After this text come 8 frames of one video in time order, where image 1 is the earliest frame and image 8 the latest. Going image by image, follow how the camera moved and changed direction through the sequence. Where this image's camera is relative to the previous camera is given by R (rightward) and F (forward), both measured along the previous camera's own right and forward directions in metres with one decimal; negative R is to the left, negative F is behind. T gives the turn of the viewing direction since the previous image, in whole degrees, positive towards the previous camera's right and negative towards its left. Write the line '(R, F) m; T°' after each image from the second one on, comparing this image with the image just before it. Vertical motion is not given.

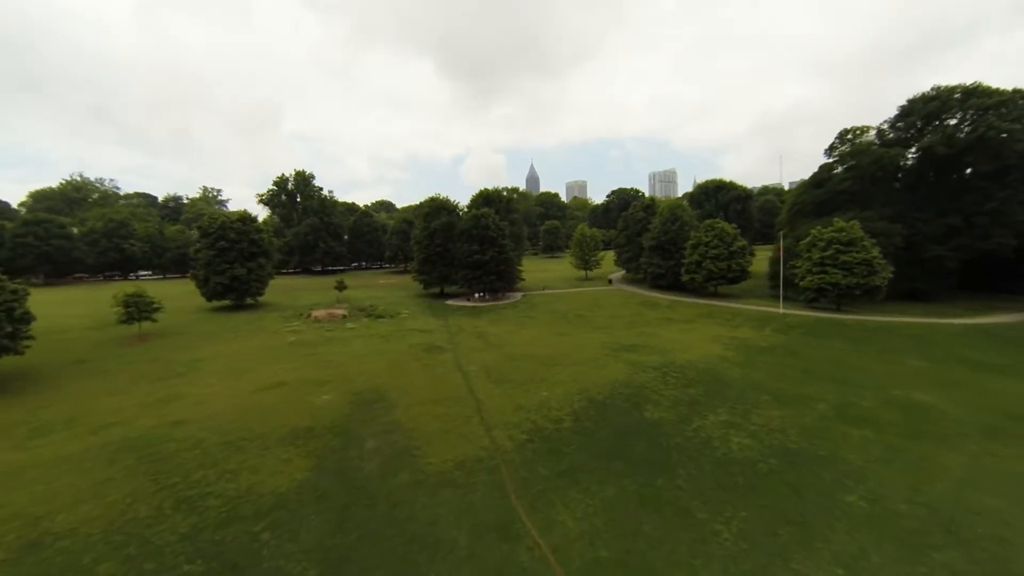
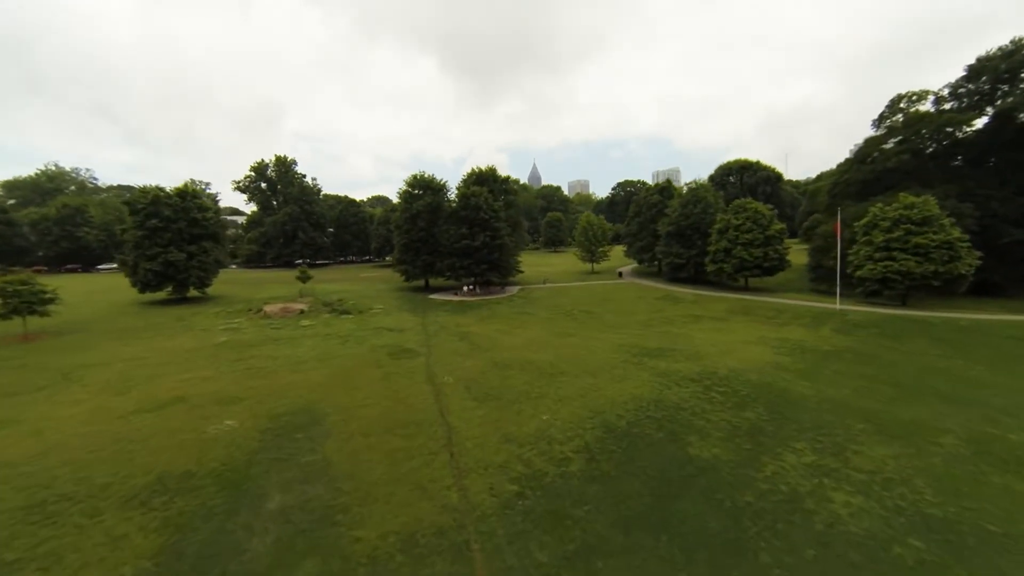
(+0.6, +6.6) m; 0°
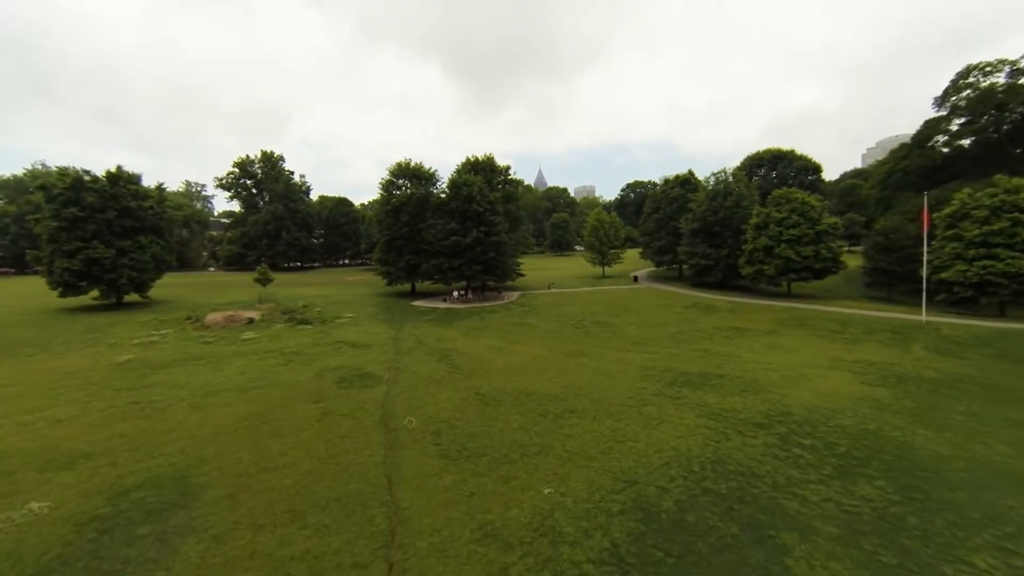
(+0.5, +5.8) m; -1°
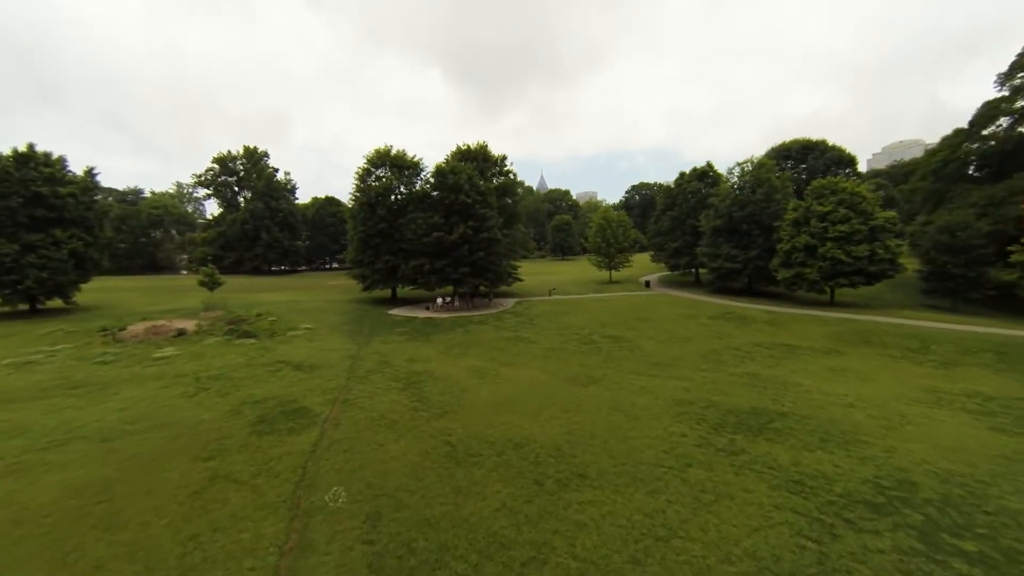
(+0.5, +4.8) m; 0°
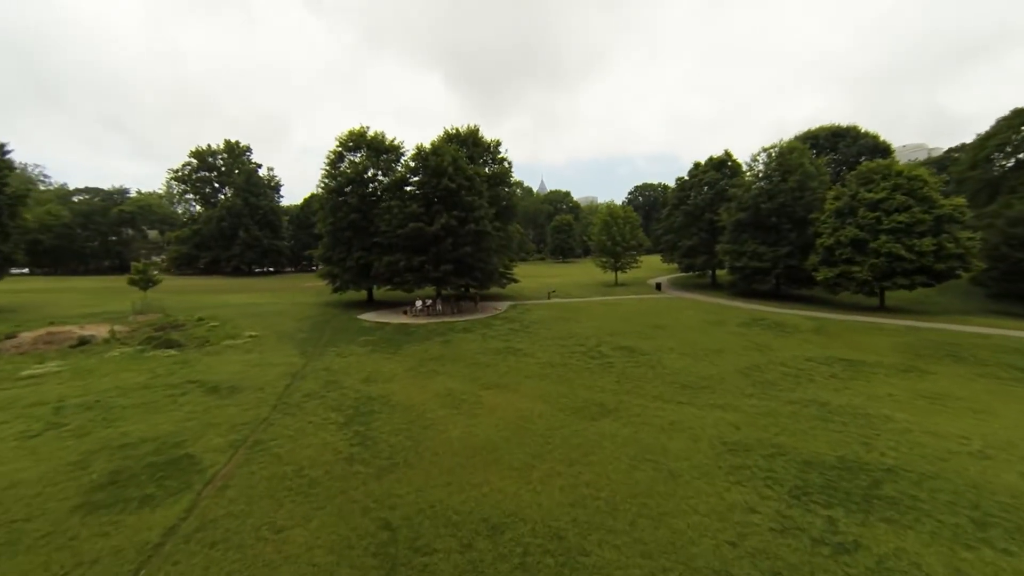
(+0.4, +4.2) m; 0°
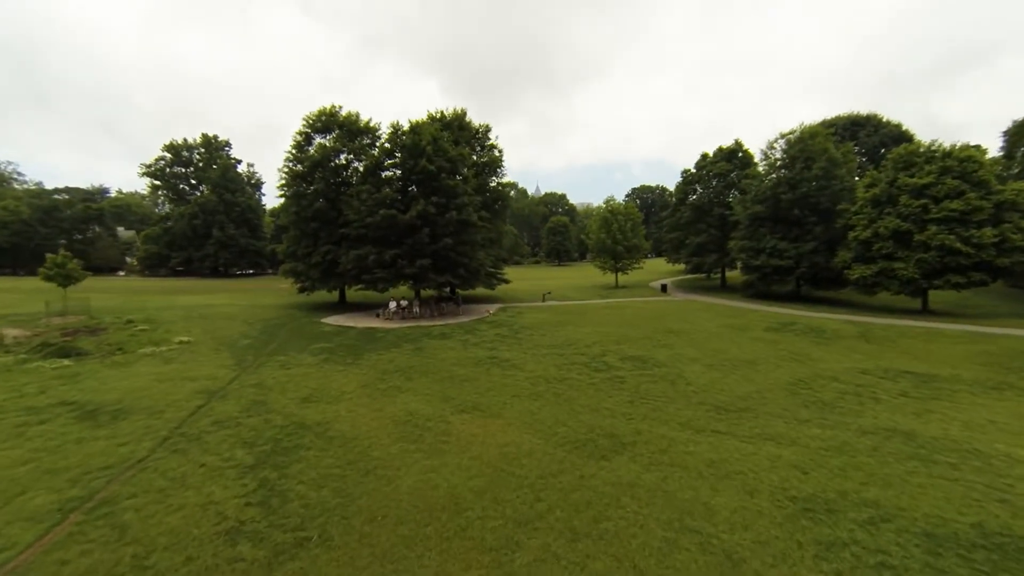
(+0.3, +3.2) m; +1°
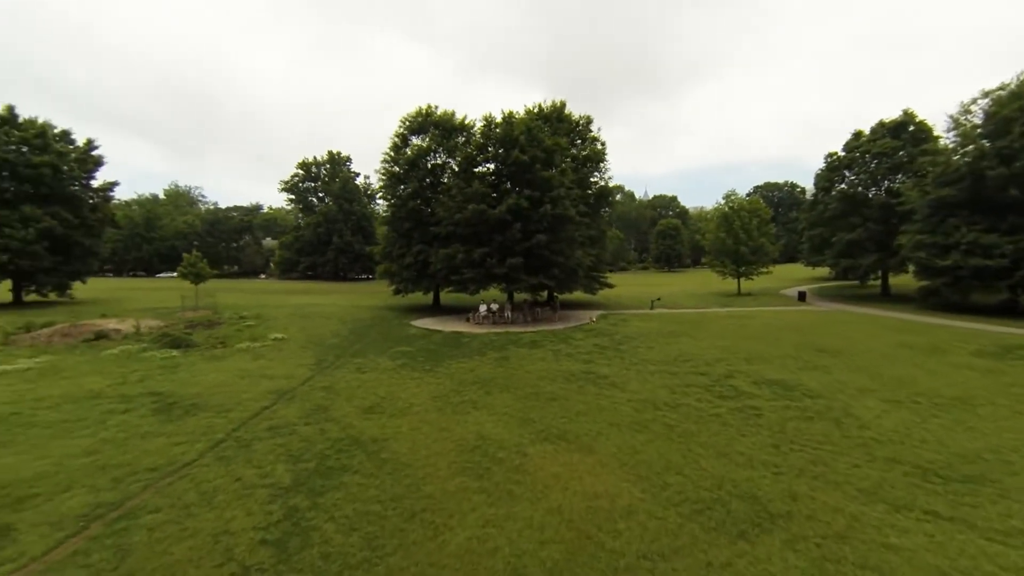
(+0.1, +2.2) m; -14°
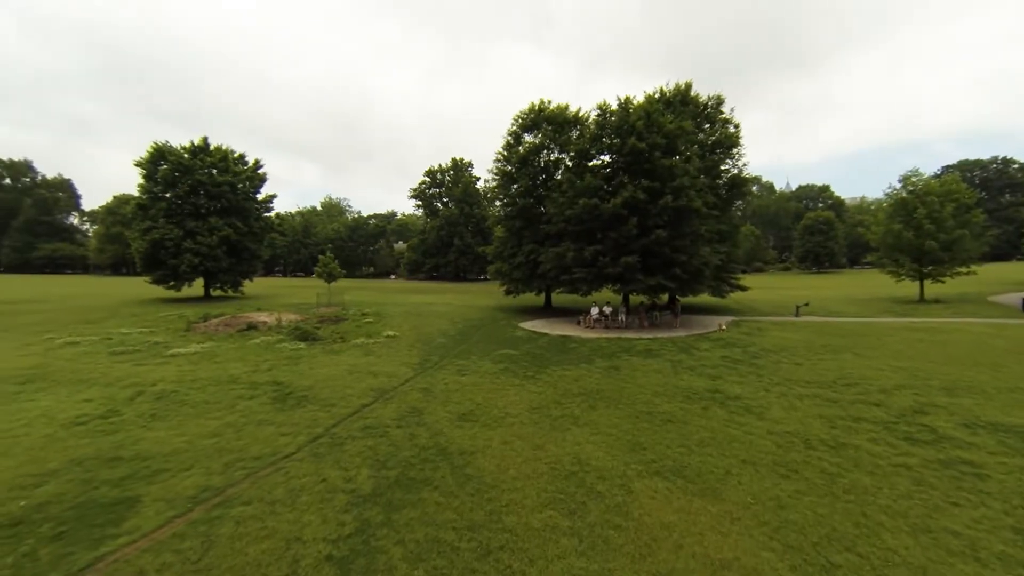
(+0.2, +1.1) m; -15°
